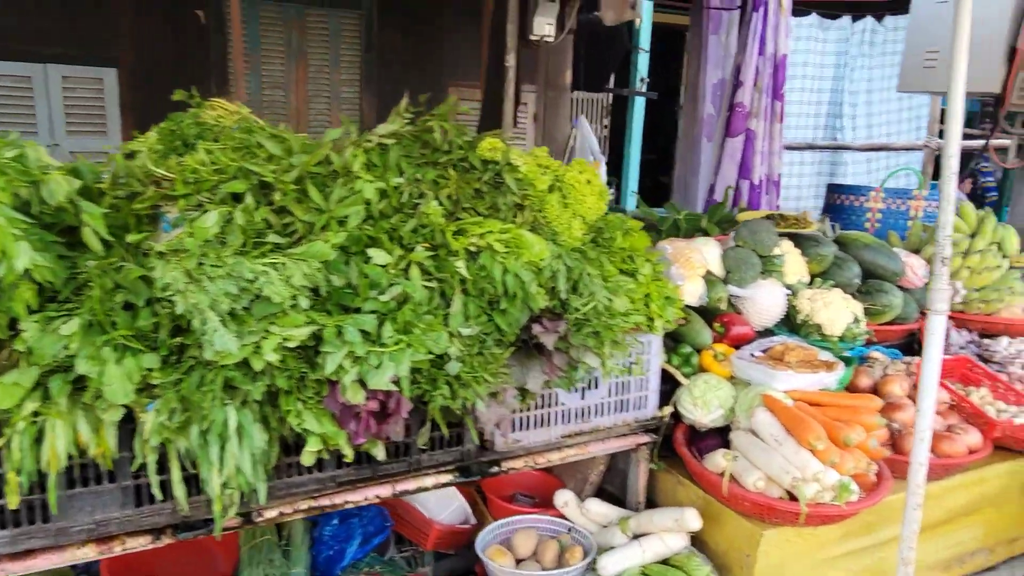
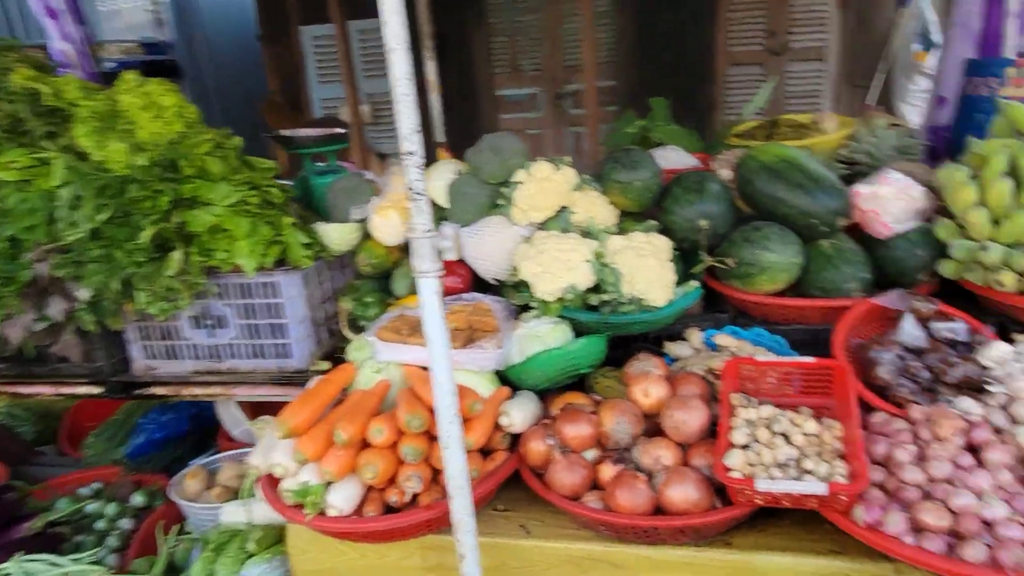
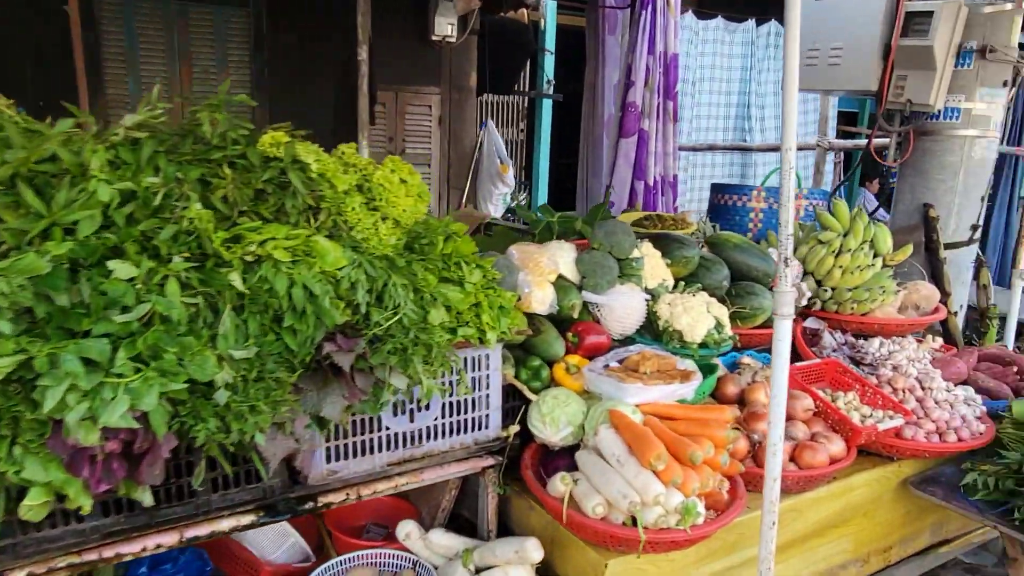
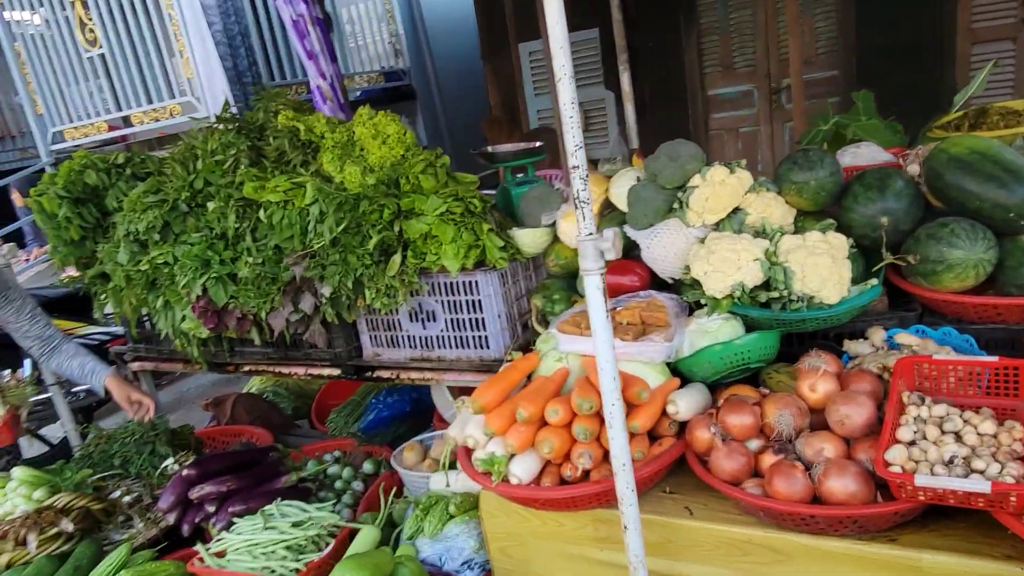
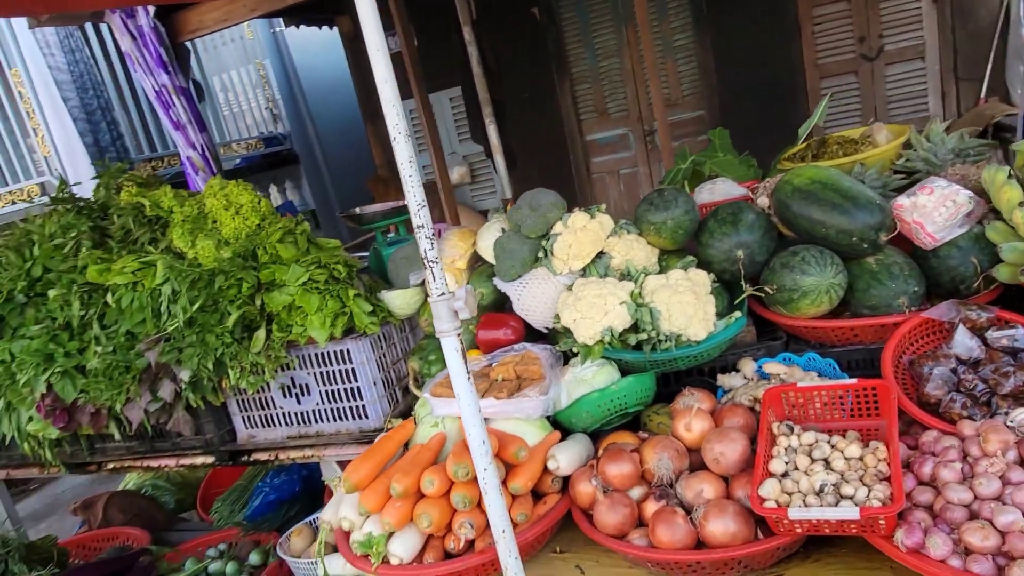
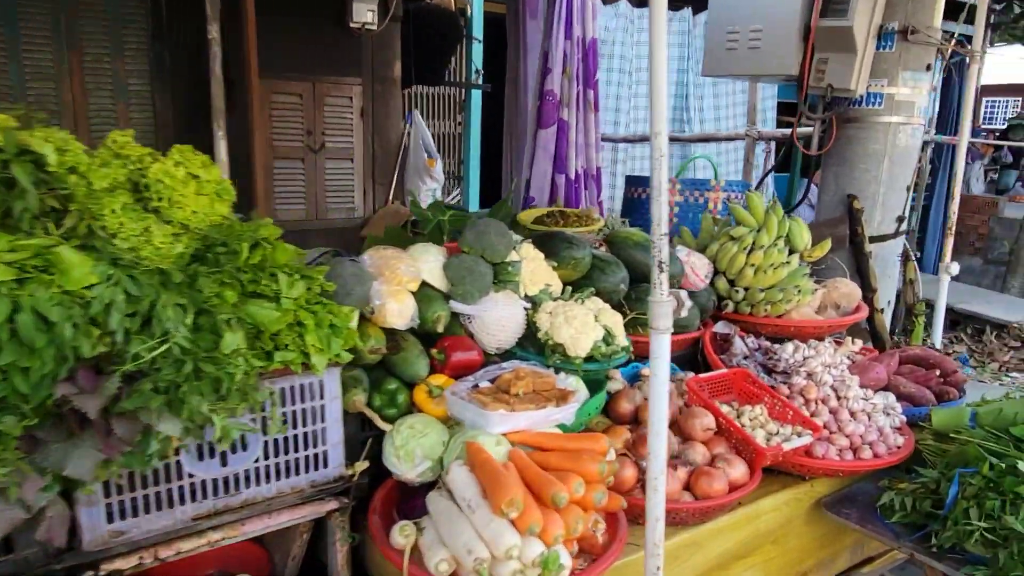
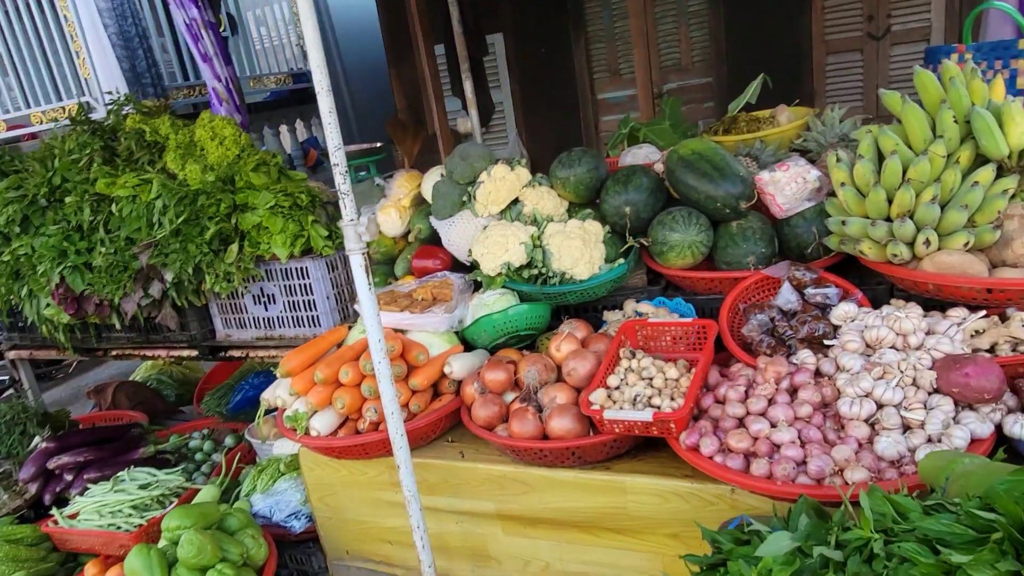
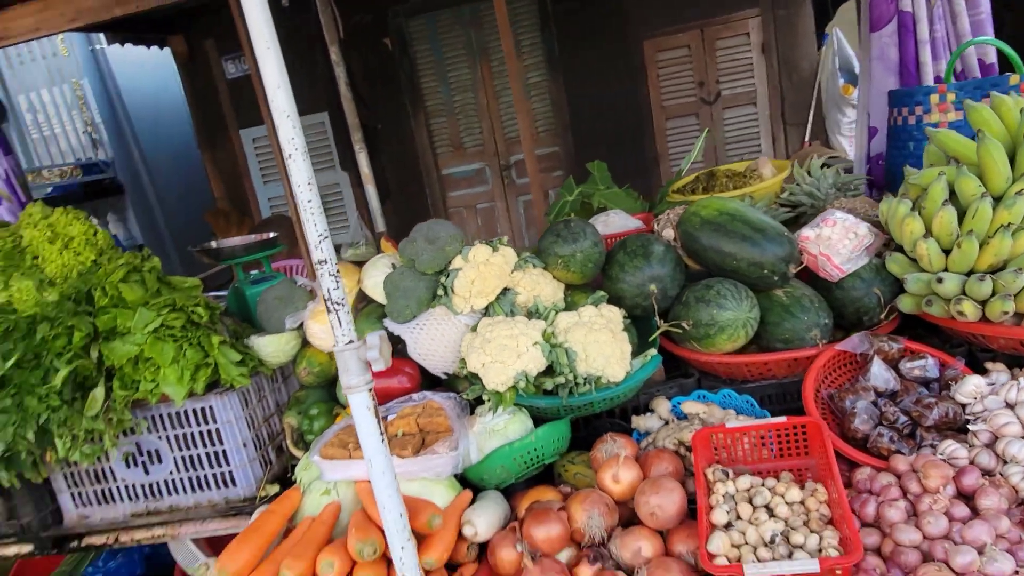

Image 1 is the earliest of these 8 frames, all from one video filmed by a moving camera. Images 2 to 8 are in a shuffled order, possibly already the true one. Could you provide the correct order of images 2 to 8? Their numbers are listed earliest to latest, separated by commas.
3, 6, 8, 5, 7, 4, 2
